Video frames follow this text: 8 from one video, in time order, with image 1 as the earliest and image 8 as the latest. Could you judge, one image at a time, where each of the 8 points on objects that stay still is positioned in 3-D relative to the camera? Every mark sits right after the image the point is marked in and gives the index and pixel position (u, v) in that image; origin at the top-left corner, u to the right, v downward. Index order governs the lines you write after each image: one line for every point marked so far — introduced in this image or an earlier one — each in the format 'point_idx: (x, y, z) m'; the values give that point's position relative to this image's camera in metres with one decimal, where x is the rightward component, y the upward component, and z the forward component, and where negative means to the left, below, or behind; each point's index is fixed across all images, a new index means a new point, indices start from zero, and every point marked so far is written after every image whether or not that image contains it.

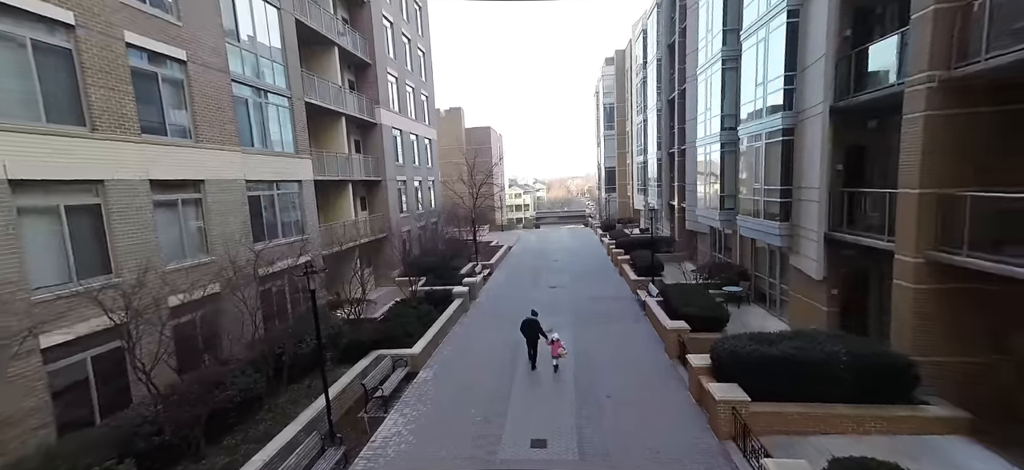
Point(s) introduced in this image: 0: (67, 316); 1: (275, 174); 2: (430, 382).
0: (-6.5, -1.1, +6.6) m
1: (-6.3, +1.6, +12.0) m
2: (-1.8, -3.3, +10.0) m
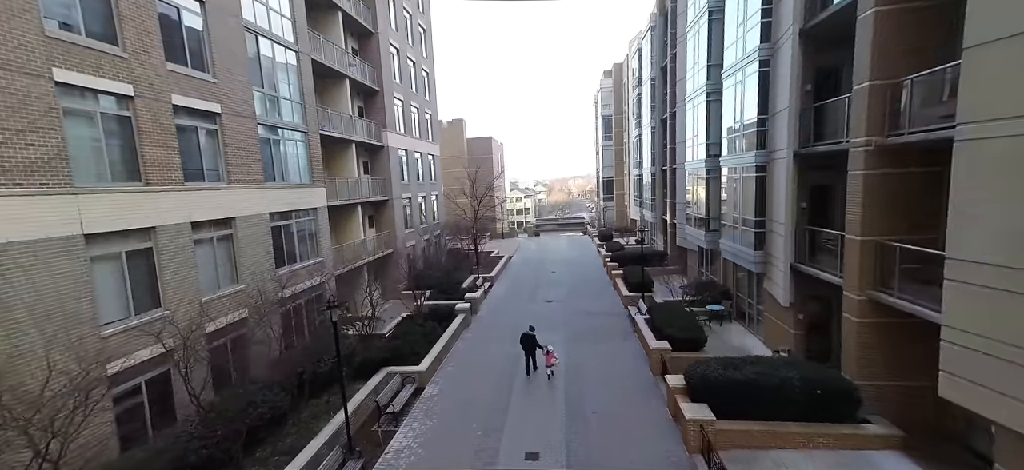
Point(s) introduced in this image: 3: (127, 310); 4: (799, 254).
0: (-6.5, -1.9, +7.7) m
1: (-6.3, +0.8, +13.1) m
2: (-1.9, -4.0, +11.1) m
3: (-6.7, -1.3, +7.8) m
4: (+6.8, -0.4, +10.6) m
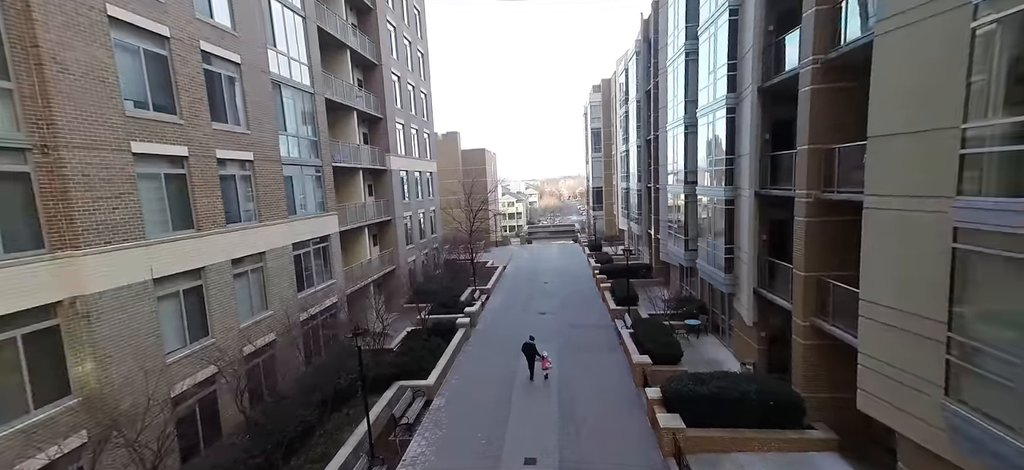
0: (-6.5, -2.7, +9.0) m
1: (-6.4, 0.0, +14.4) m
2: (-1.9, -4.8, +12.5) m
3: (-6.6, -2.1, +9.1) m
4: (+6.7, -1.2, +12.2) m
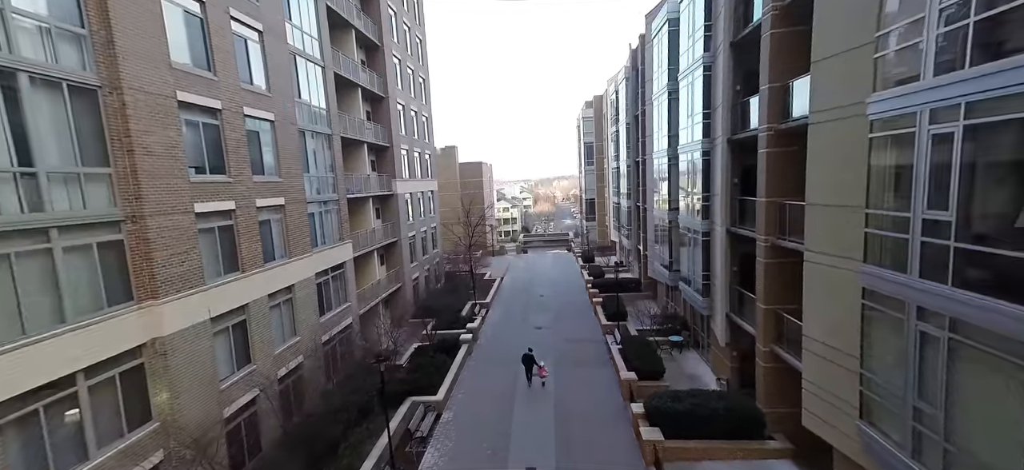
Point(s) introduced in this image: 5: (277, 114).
0: (-6.4, -3.7, +10.5) m
1: (-6.4, -1.0, +15.9) m
2: (-1.9, -5.8, +14.0) m
3: (-6.6, -3.1, +10.6) m
4: (+6.7, -2.2, +13.9) m
5: (-6.6, +3.4, +12.7) m
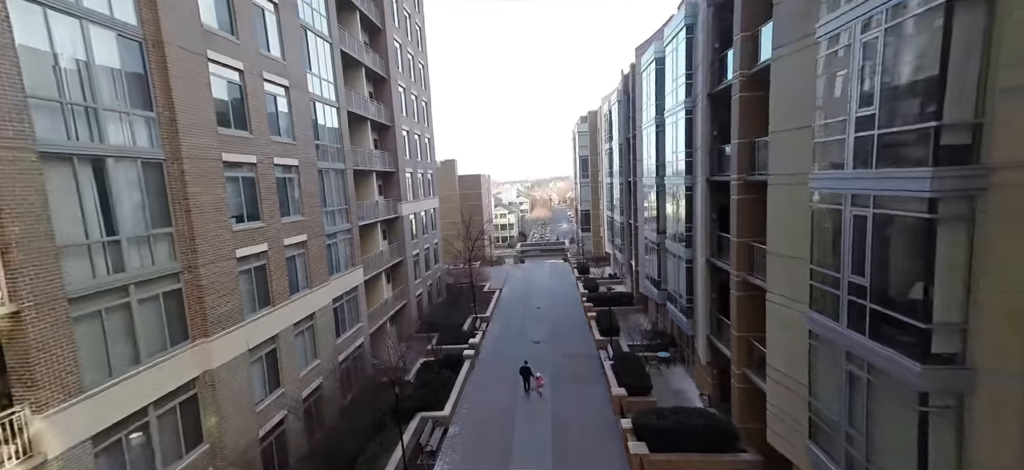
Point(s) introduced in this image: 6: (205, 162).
0: (-6.4, -4.7, +11.8) m
1: (-6.4, -2.1, +17.2) m
2: (-1.8, -6.9, +15.4) m
3: (-6.5, -4.2, +11.9) m
4: (+6.8, -3.2, +15.3) m
5: (-6.6, +2.4, +14.1) m
6: (-6.8, +1.6, +10.0) m
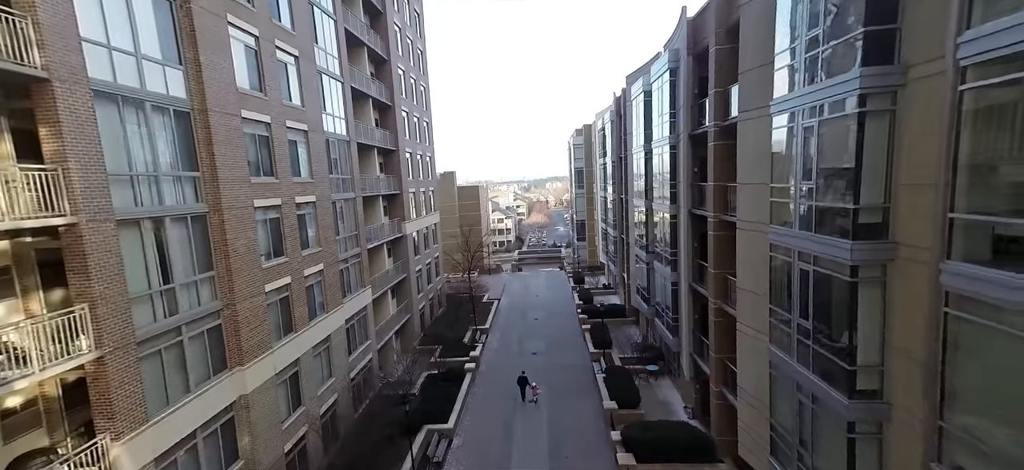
0: (-6.4, -5.7, +13.1) m
1: (-6.4, -3.1, +18.5) m
2: (-1.9, -7.9, +16.7) m
3: (-6.5, -5.2, +13.2) m
4: (+6.7, -4.2, +16.7) m
5: (-6.6, +1.3, +15.4) m
6: (-6.8, +0.6, +11.3) m
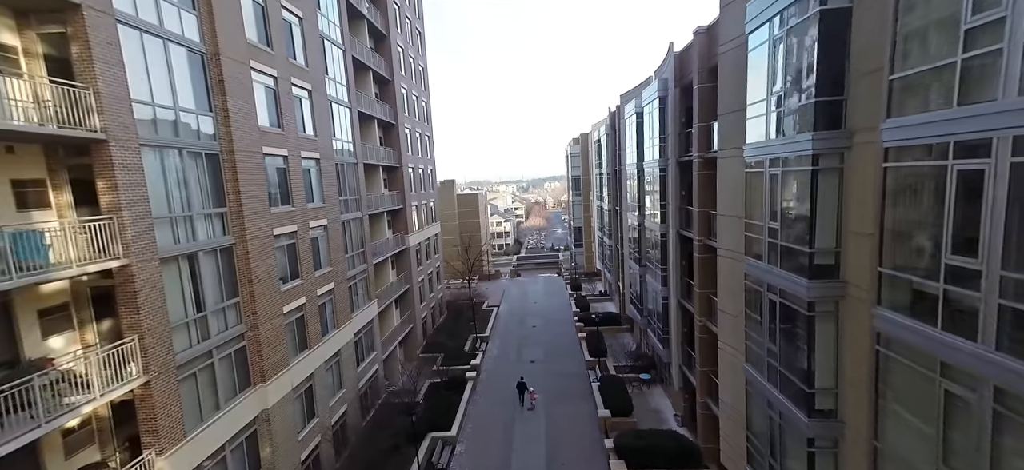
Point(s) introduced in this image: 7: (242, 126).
0: (-6.4, -6.5, +14.1) m
1: (-6.5, -3.8, +19.5) m
2: (-1.9, -8.6, +17.7) m
3: (-6.5, -5.9, +14.2) m
4: (+6.7, -4.9, +17.7) m
5: (-6.7, +0.6, +16.4) m
6: (-6.8, -0.1, +12.3) m
7: (-6.9, +2.8, +11.6) m
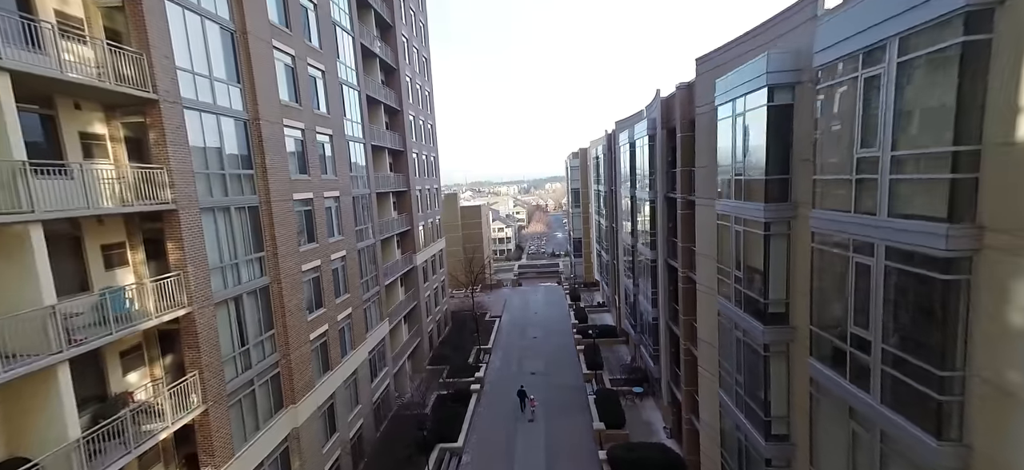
0: (-6.3, -7.6, +15.7) m
1: (-6.4, -5.0, +21.1) m
2: (-1.8, -9.8, +19.3) m
3: (-6.5, -7.1, +15.8) m
4: (+6.8, -6.1, +19.3) m
5: (-6.6, -0.6, +17.9) m
6: (-6.7, -1.3, +13.9) m
7: (-6.9, +1.7, +13.2) m
